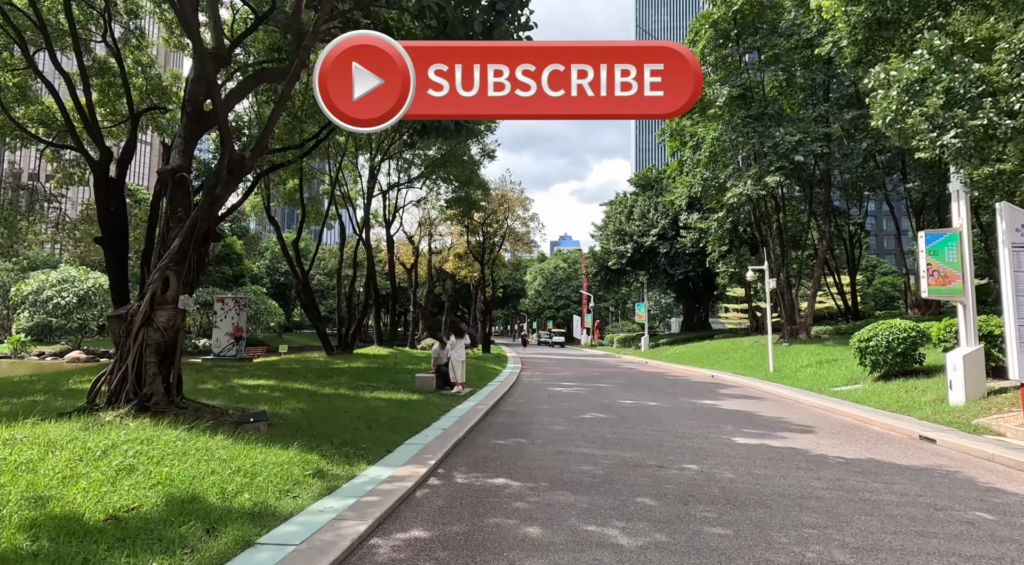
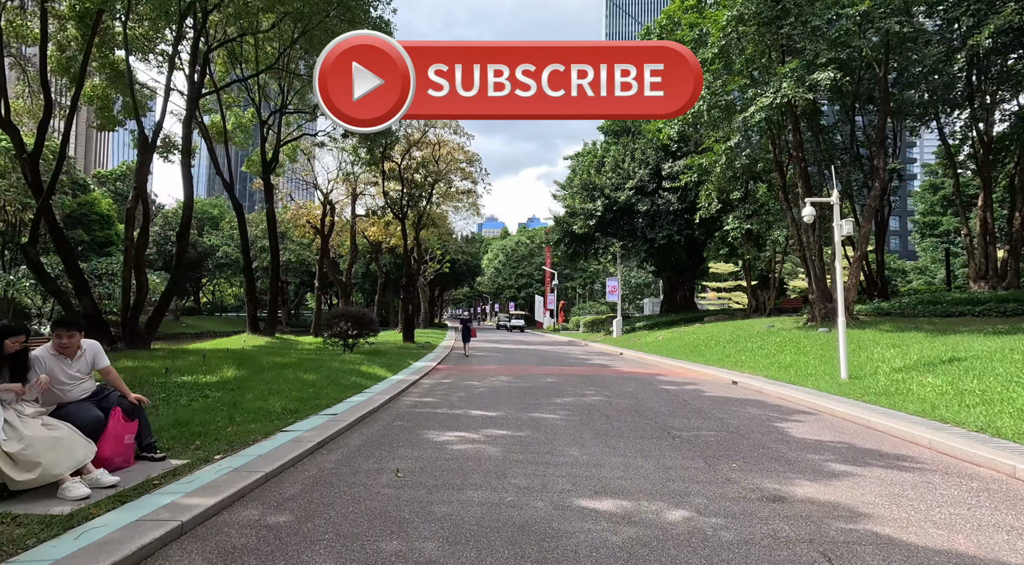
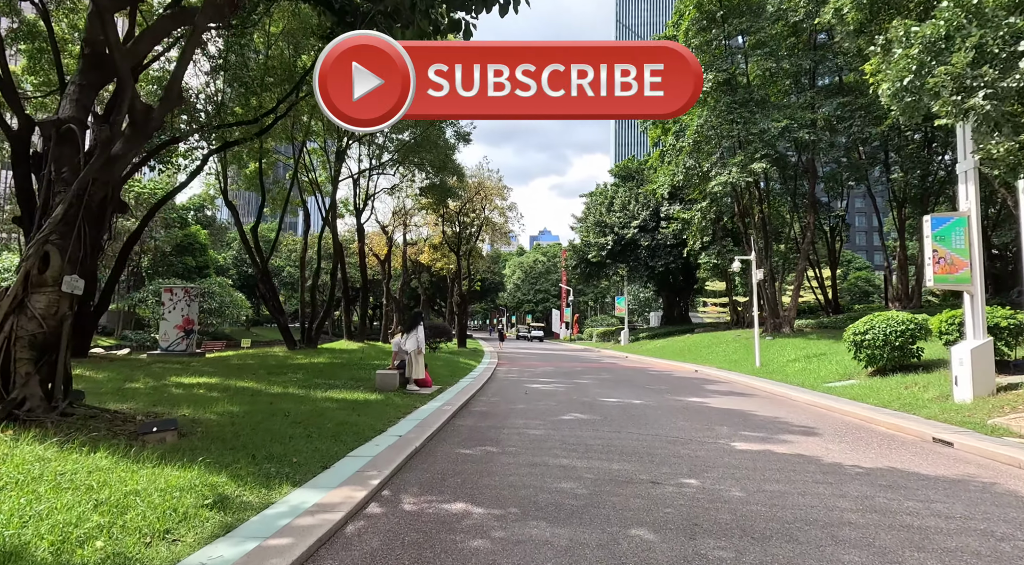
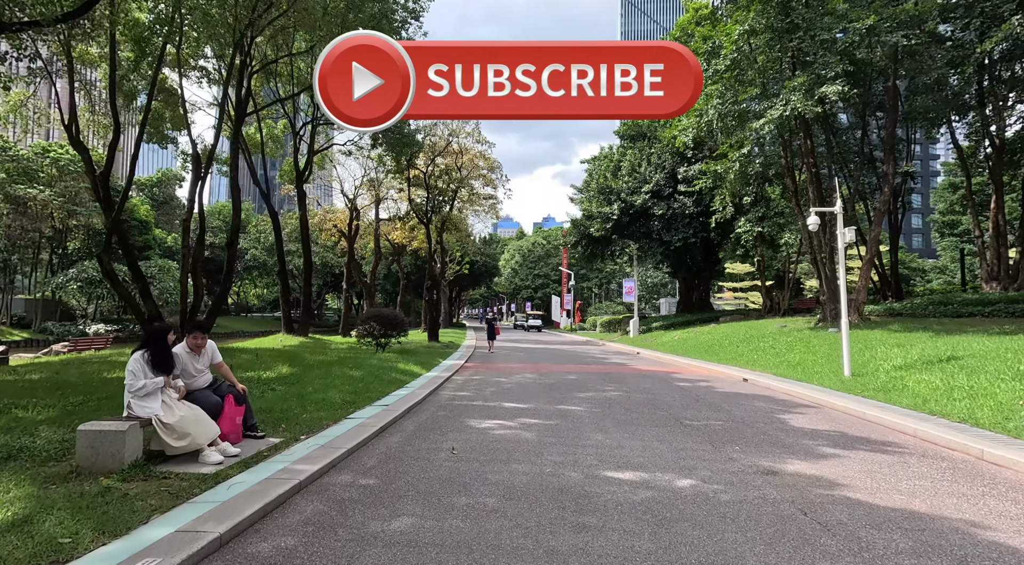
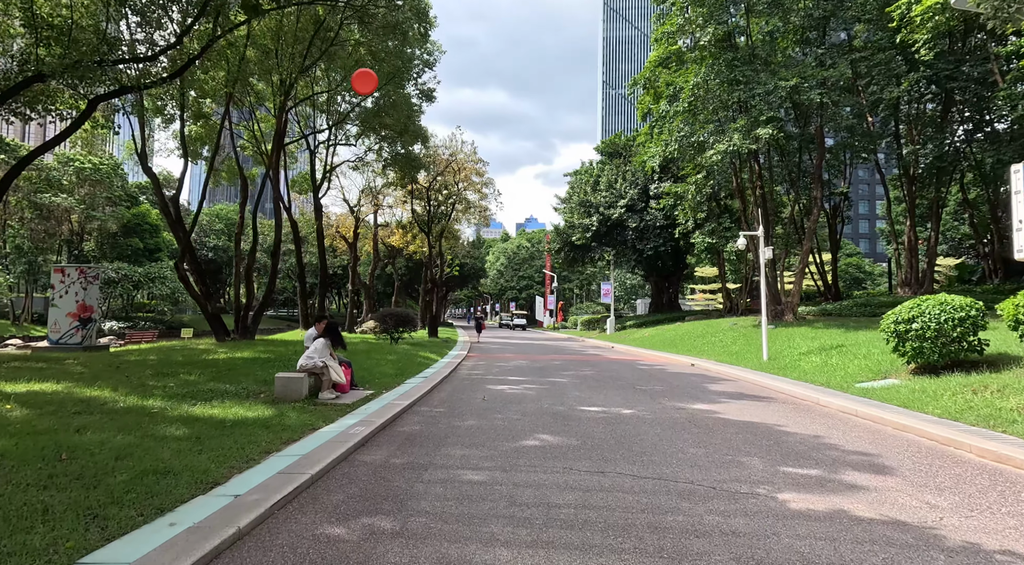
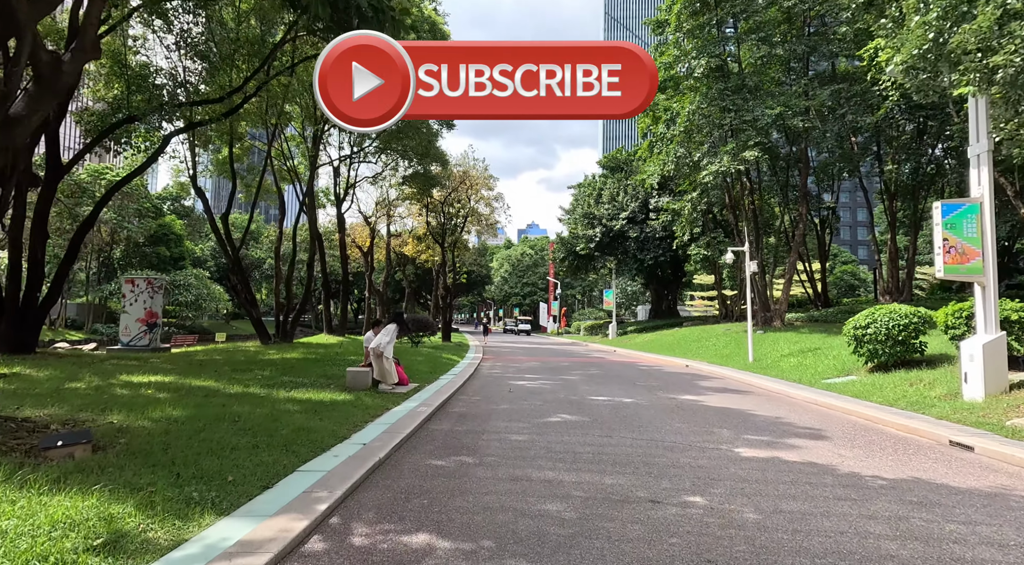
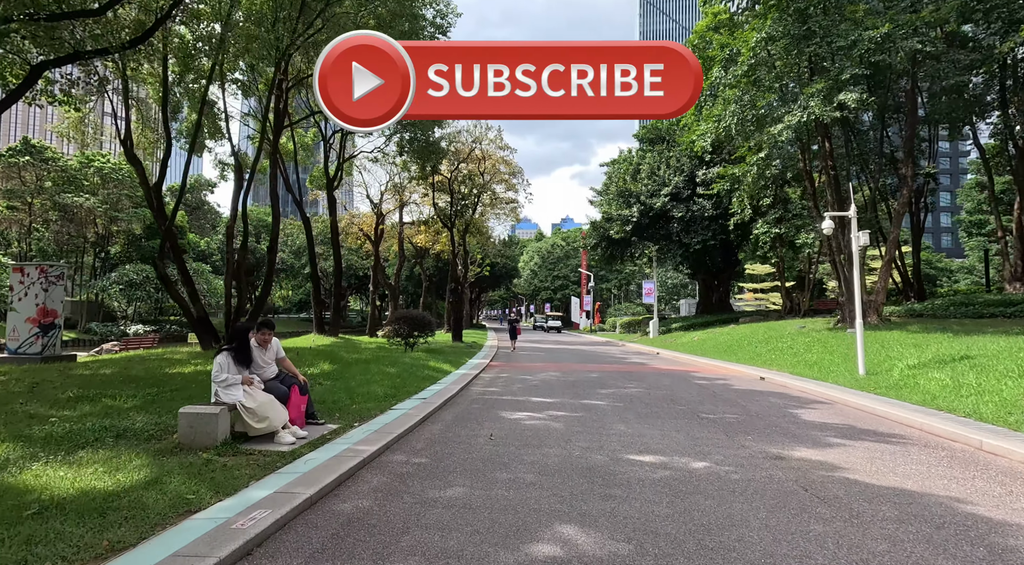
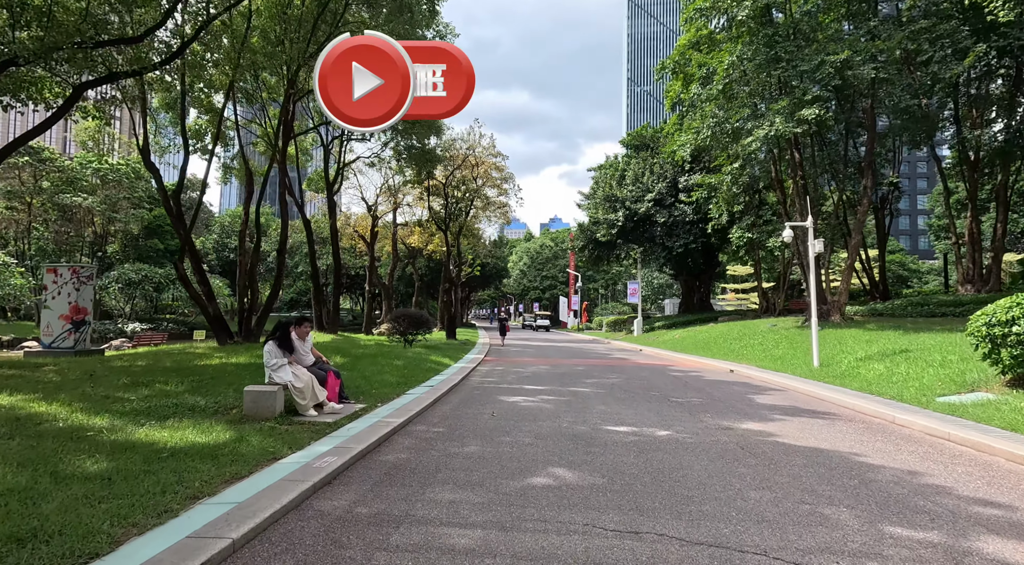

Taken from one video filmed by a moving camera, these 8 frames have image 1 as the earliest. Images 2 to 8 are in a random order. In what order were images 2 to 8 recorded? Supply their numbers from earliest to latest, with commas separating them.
3, 6, 5, 8, 7, 4, 2
